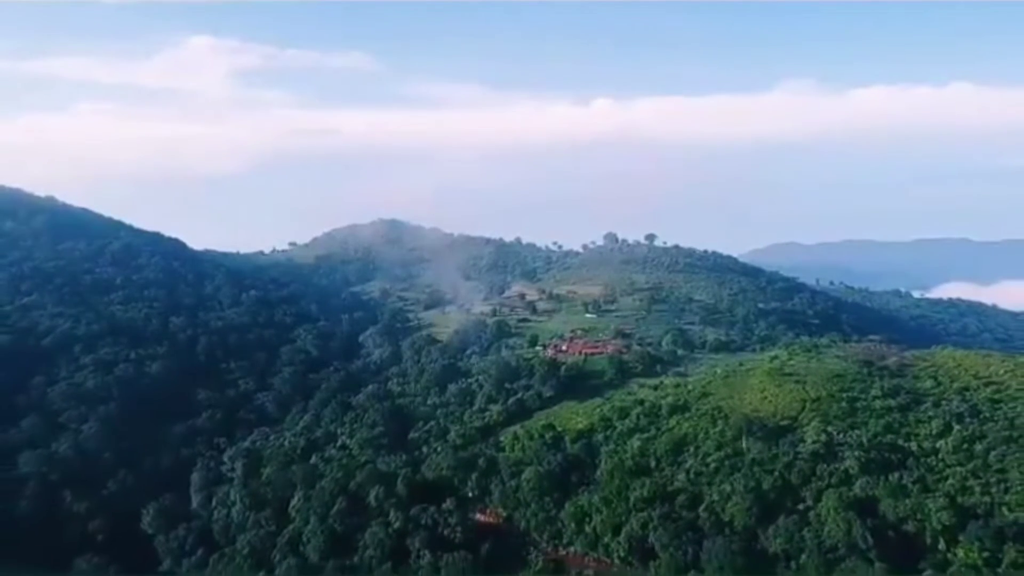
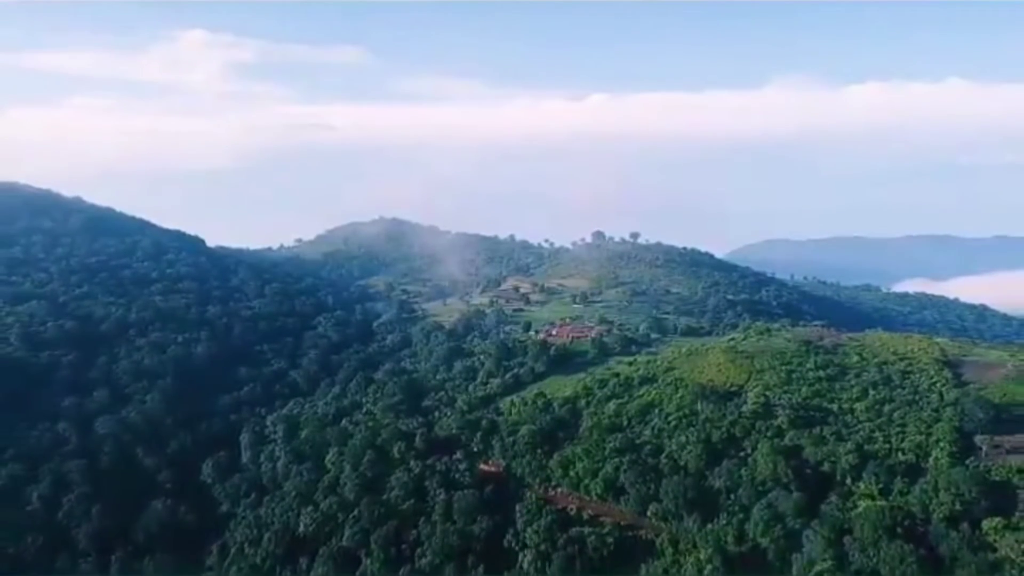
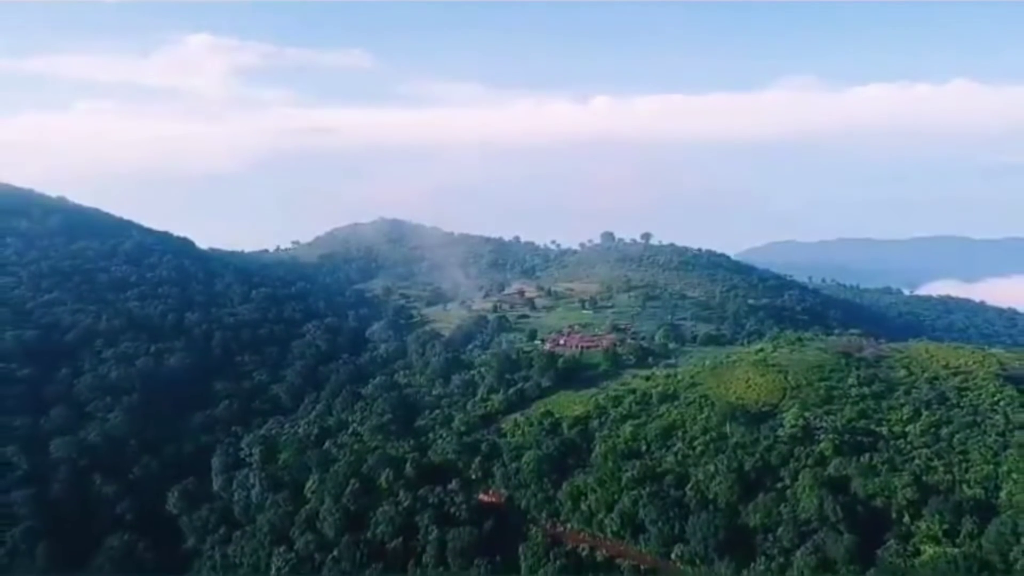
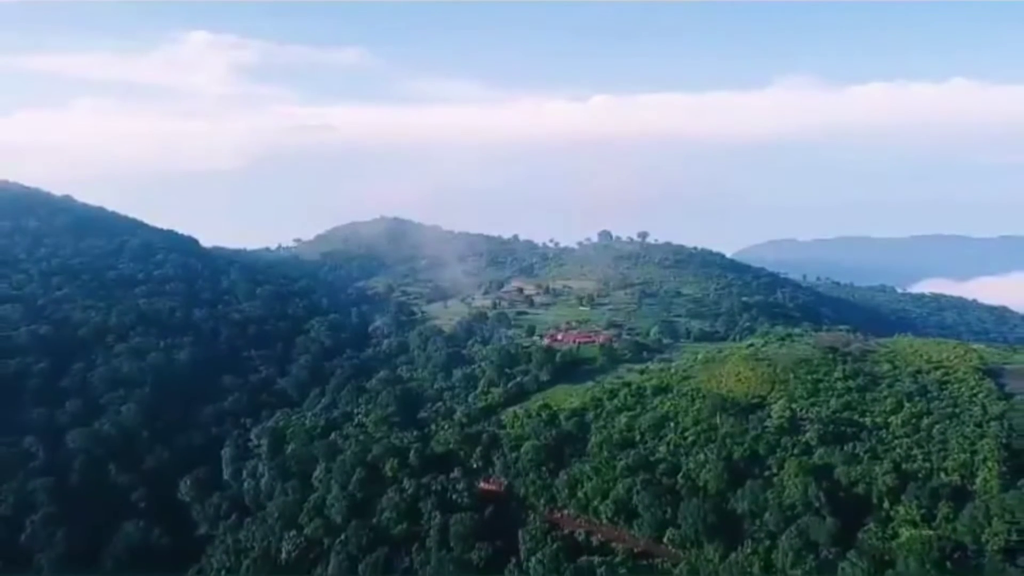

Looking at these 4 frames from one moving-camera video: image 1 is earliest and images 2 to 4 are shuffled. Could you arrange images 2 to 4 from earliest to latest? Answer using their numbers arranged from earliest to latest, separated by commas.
3, 4, 2
